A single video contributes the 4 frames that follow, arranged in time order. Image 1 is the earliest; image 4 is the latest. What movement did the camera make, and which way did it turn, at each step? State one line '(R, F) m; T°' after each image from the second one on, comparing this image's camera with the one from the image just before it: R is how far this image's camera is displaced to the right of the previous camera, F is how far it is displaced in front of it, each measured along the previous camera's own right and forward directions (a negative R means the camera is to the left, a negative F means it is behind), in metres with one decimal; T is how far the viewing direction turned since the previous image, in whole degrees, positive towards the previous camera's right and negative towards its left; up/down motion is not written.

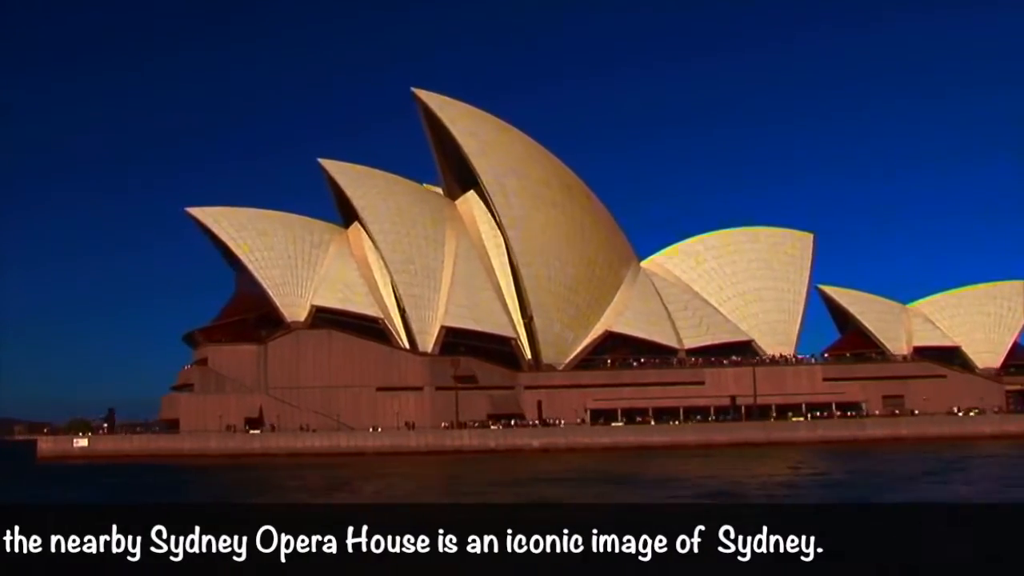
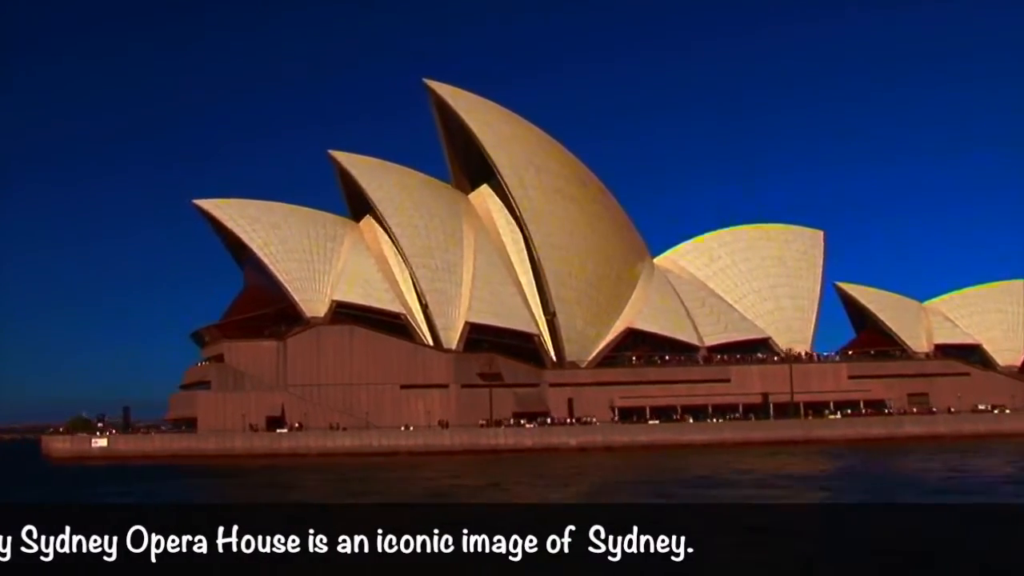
(-2.9, +1.2) m; +2°
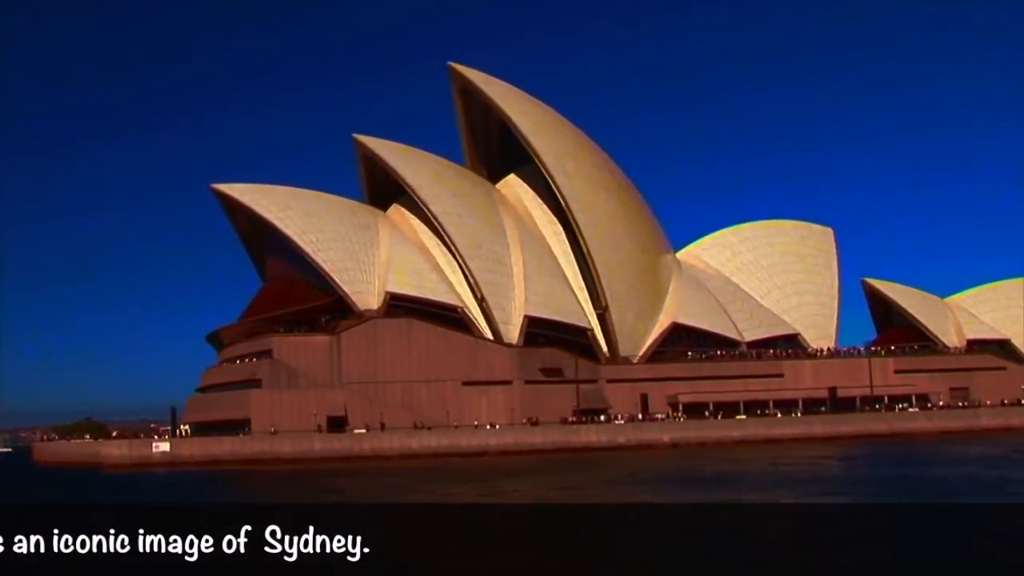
(-7.2, +2.6) m; +7°
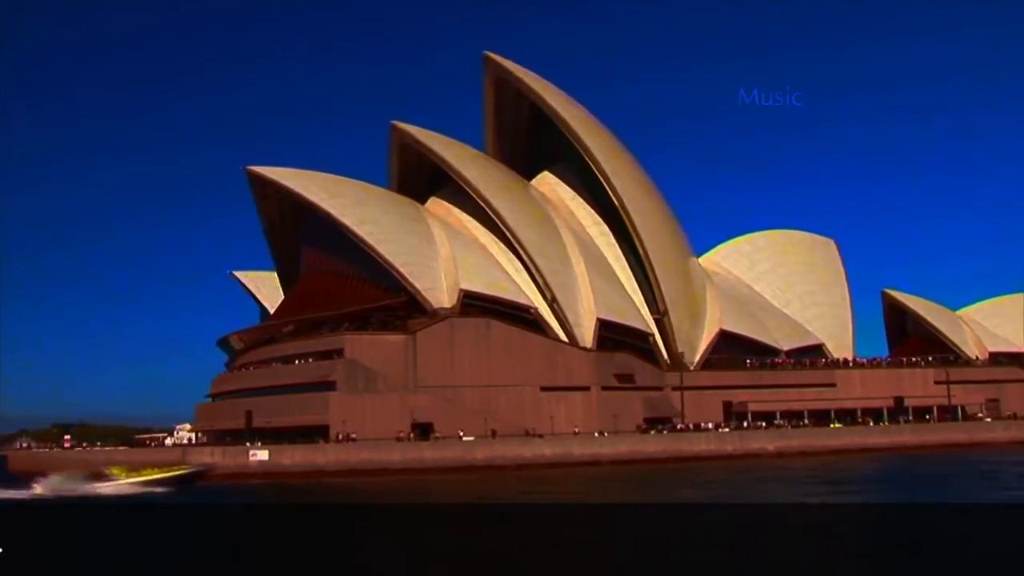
(-7.9, +3.0) m; +8°
